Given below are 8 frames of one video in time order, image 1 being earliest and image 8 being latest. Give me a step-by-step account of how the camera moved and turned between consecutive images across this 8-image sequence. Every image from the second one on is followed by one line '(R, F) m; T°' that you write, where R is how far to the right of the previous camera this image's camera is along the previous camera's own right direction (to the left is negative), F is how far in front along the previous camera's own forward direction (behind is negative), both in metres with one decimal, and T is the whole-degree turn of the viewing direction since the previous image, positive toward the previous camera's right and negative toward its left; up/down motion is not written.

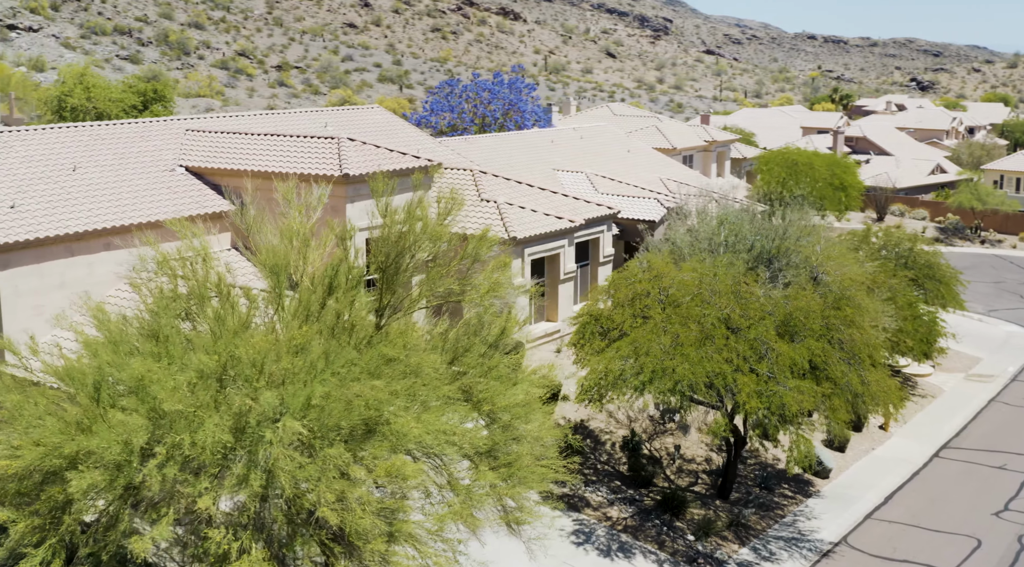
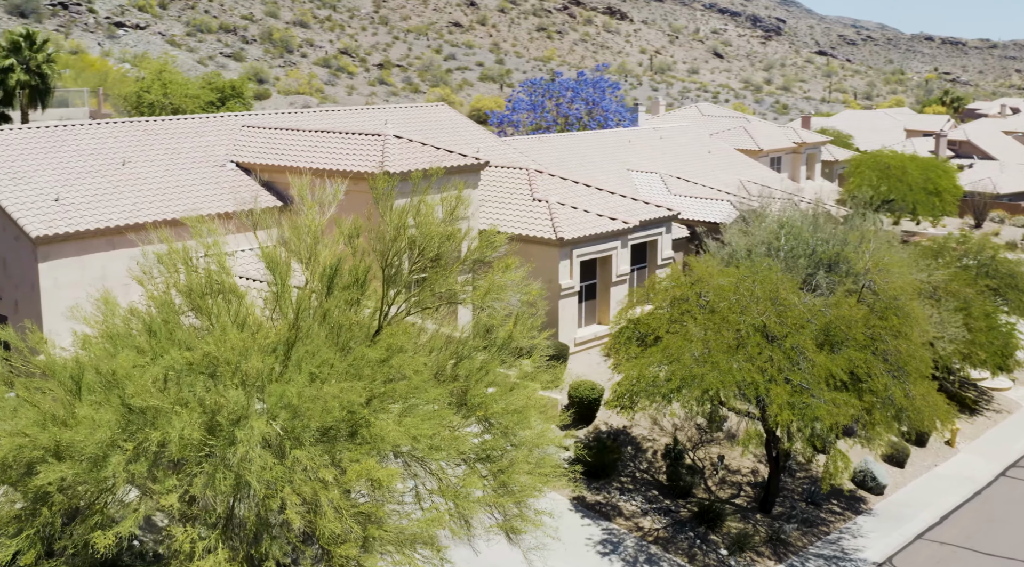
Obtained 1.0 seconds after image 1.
(+1.2, +0.5) m; -5°
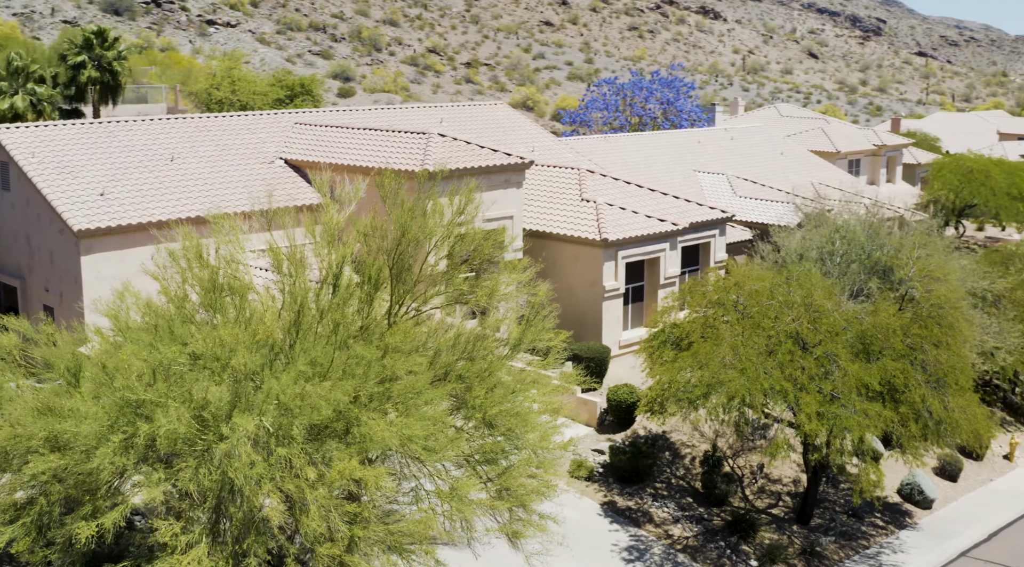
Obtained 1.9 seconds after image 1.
(+0.9, +0.2) m; -4°
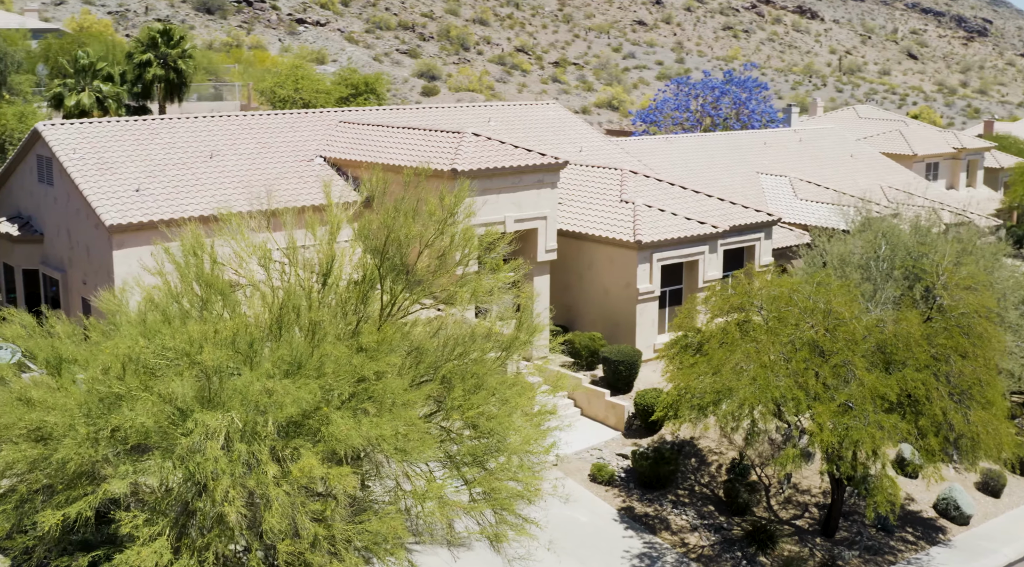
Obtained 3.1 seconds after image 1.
(+1.2, +0.2) m; -4°
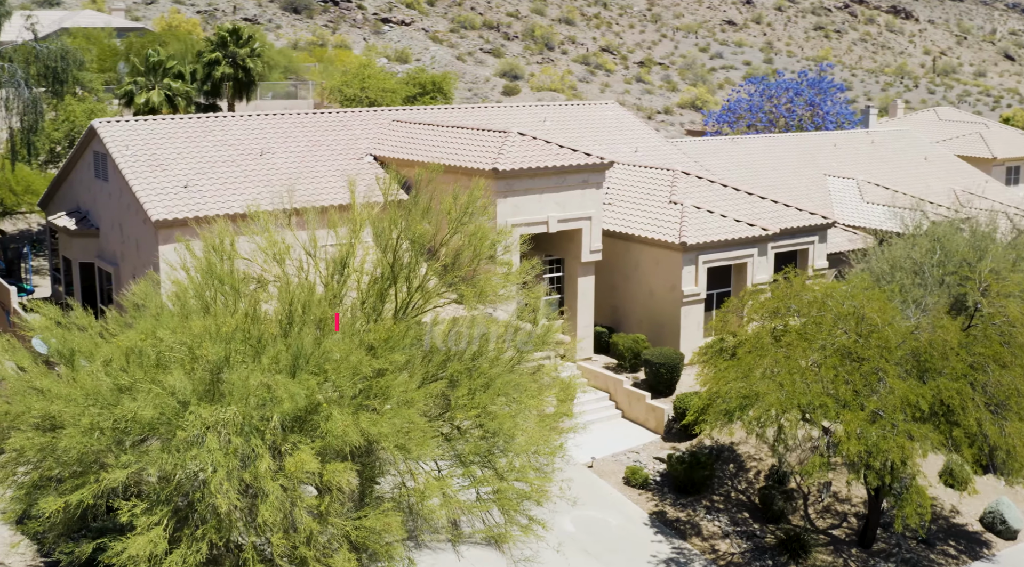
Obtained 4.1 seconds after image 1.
(+0.9, +0.1) m; -4°
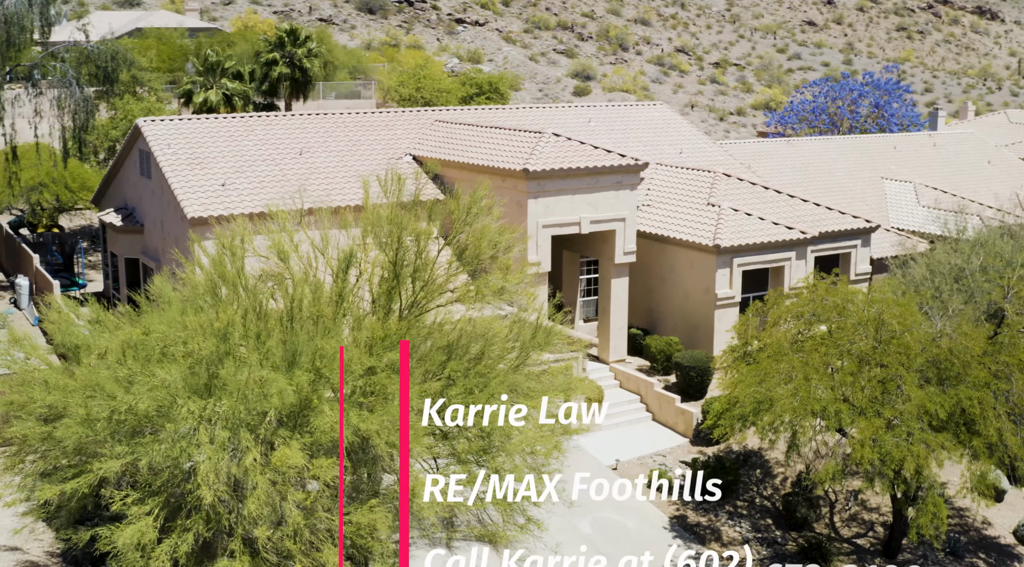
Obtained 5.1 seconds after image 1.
(+1.0, 0.0) m; -4°
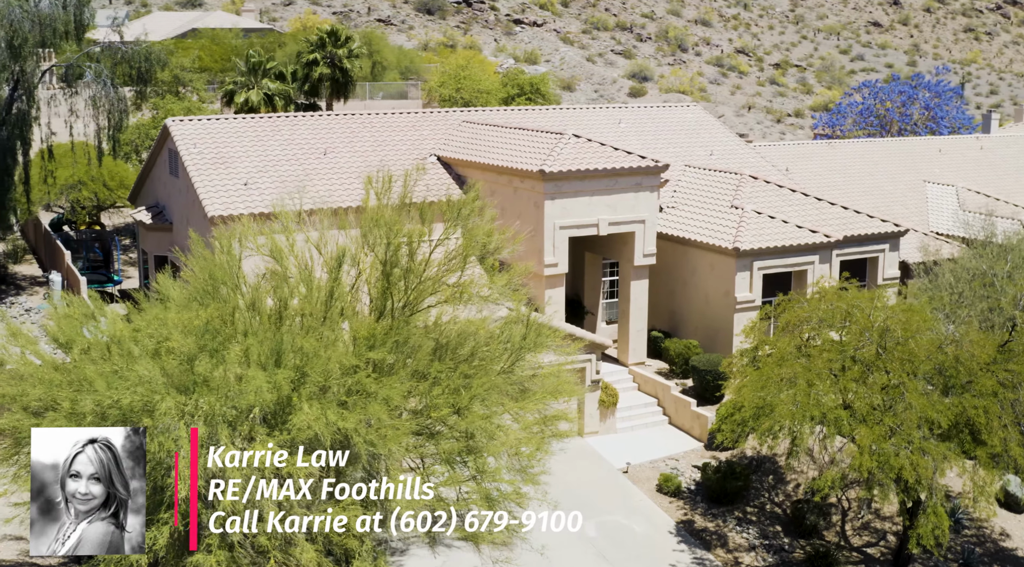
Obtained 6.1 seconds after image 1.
(+0.9, 0.0) m; -3°
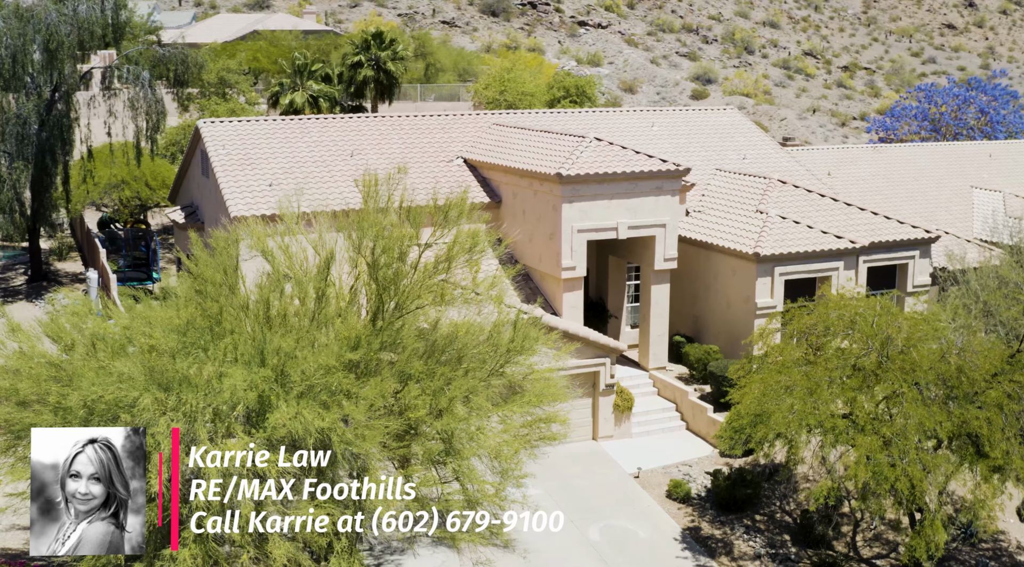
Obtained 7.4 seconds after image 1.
(+1.1, -0.1) m; -3°
